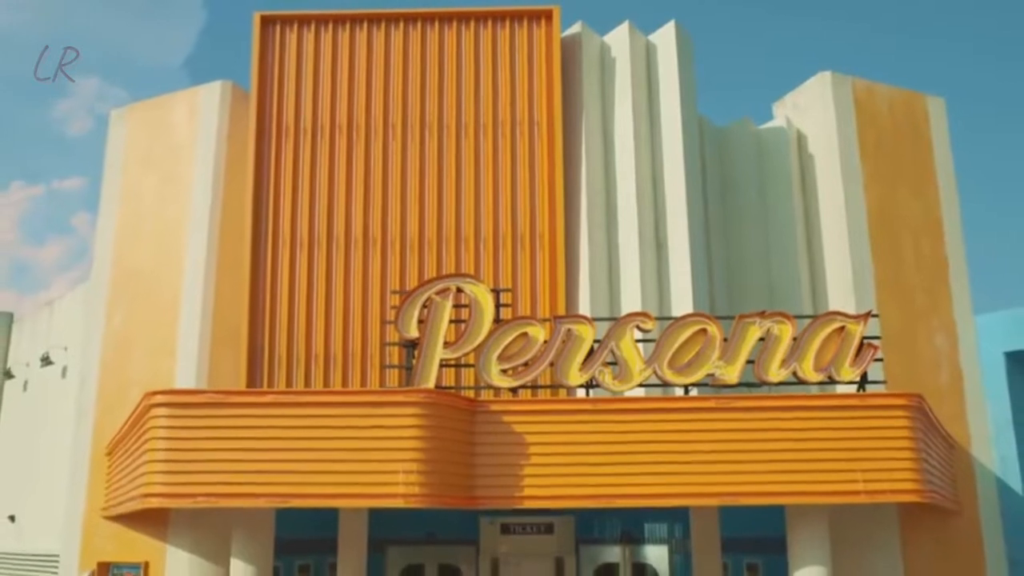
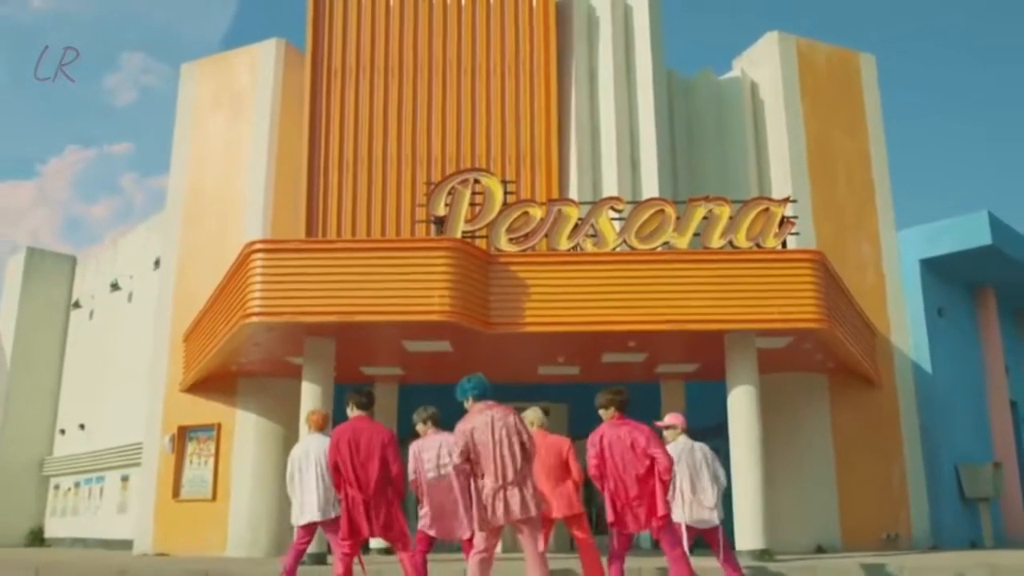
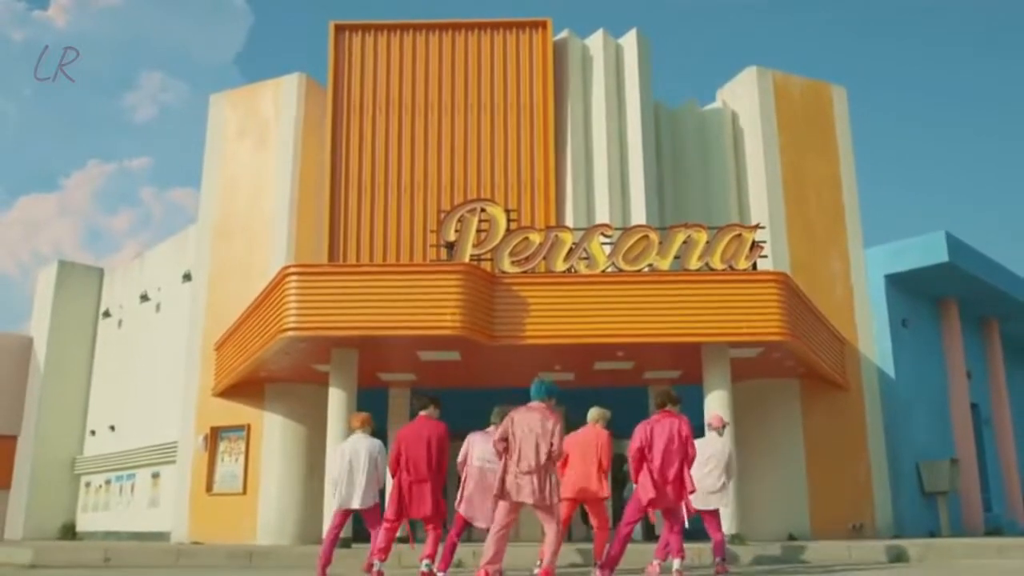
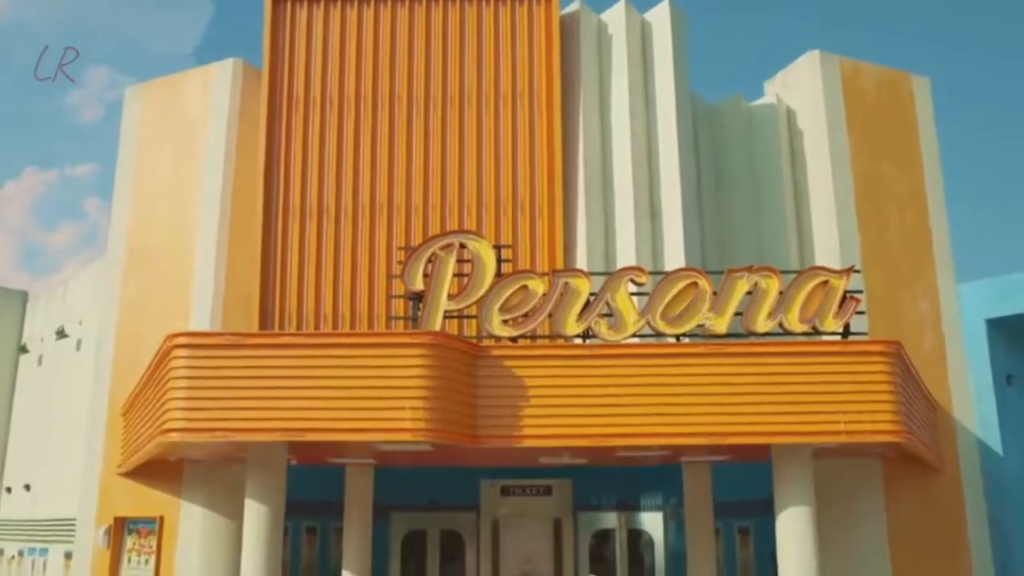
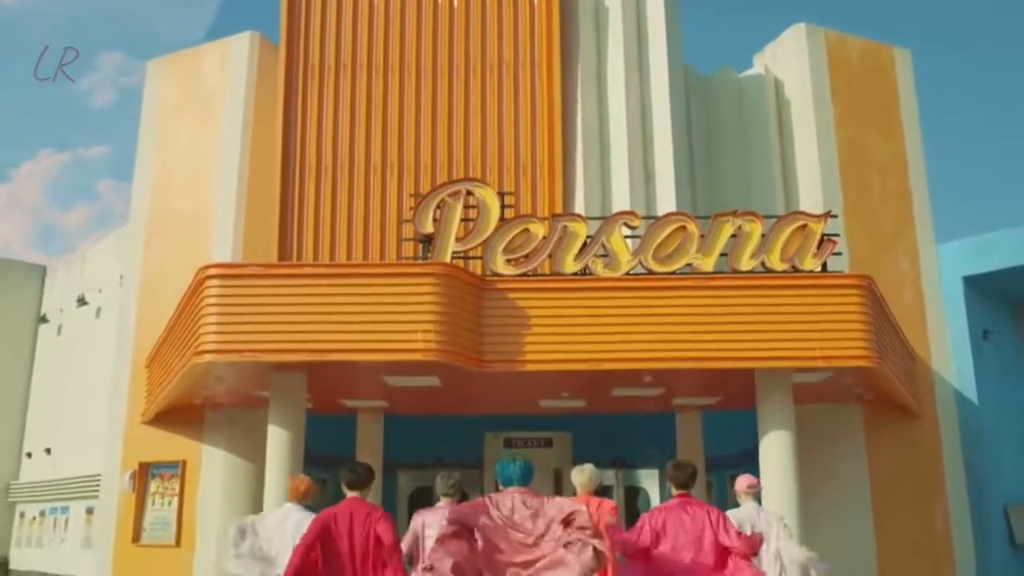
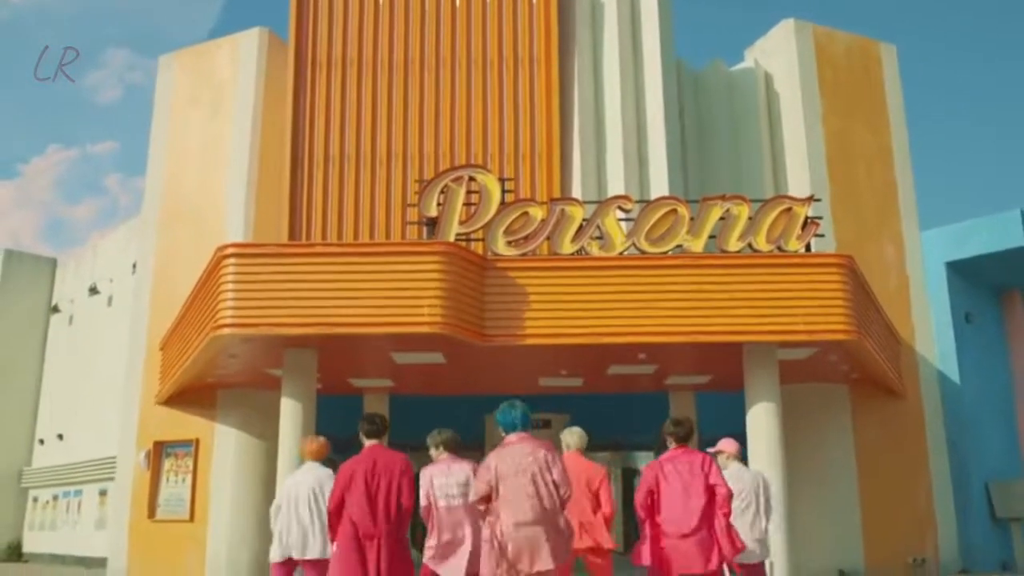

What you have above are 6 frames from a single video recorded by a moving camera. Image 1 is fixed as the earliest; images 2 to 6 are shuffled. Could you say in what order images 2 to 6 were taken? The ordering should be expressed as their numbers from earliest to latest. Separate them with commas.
4, 5, 6, 2, 3
